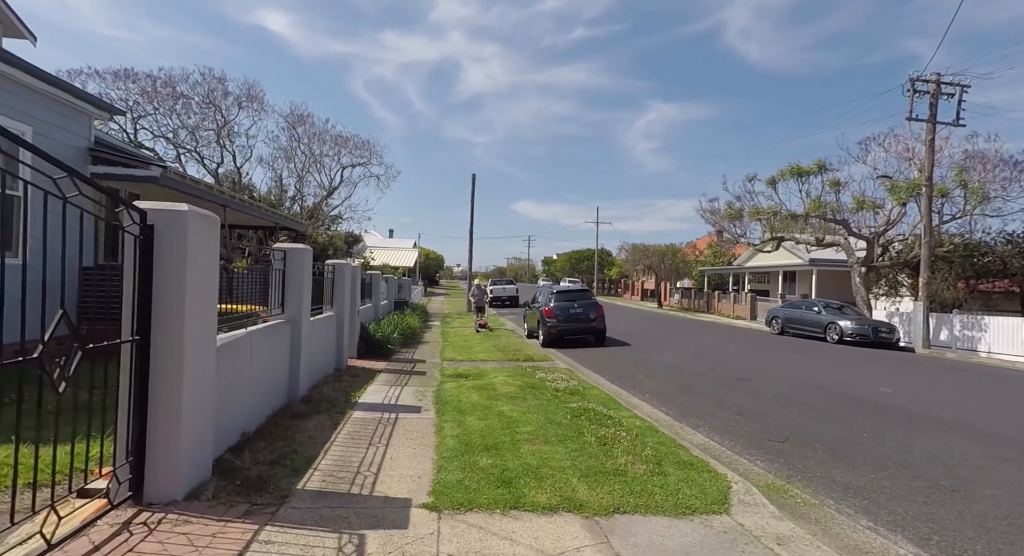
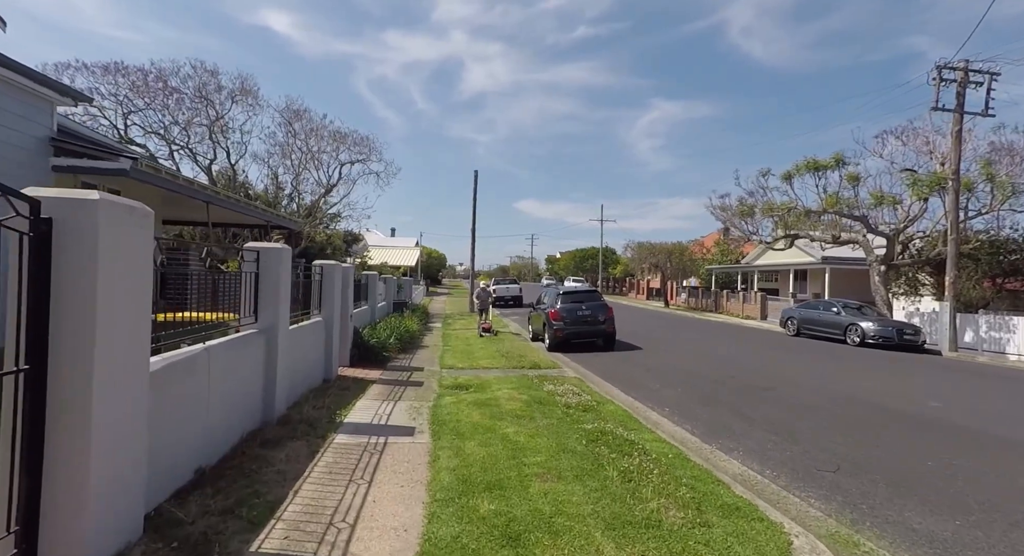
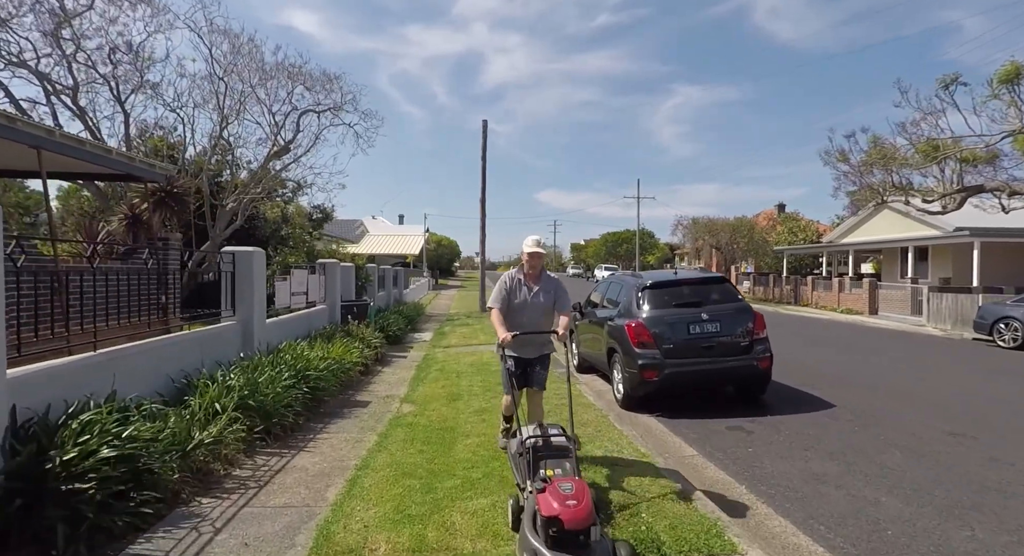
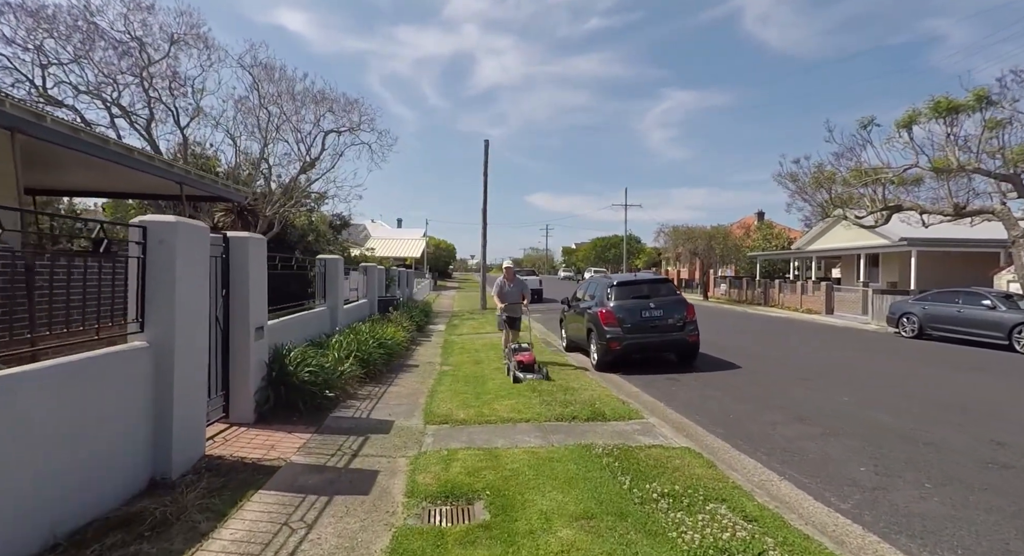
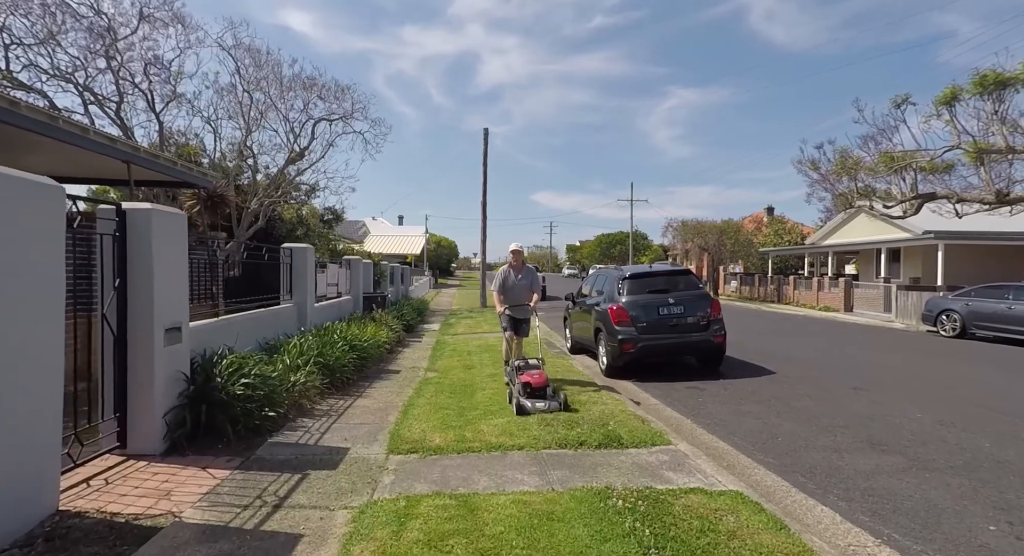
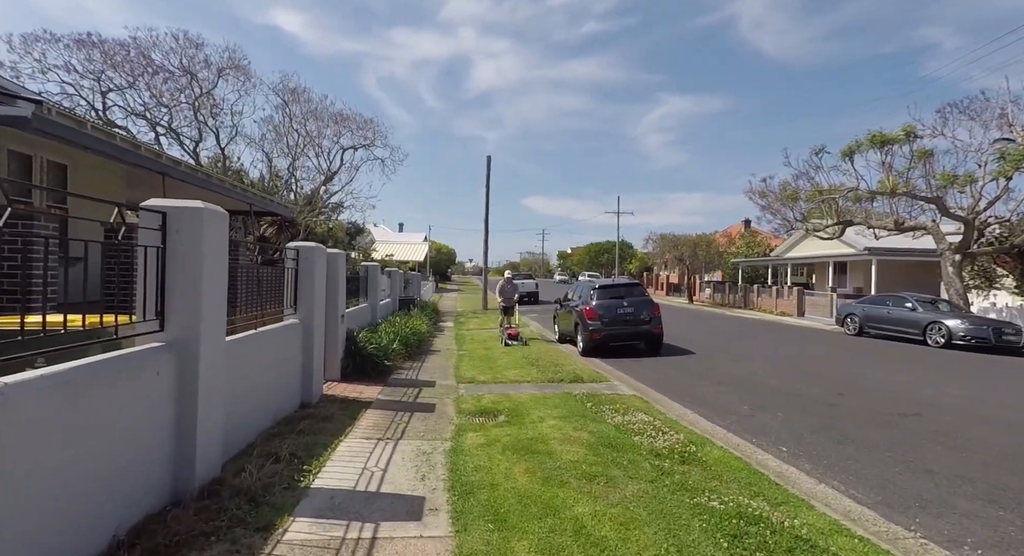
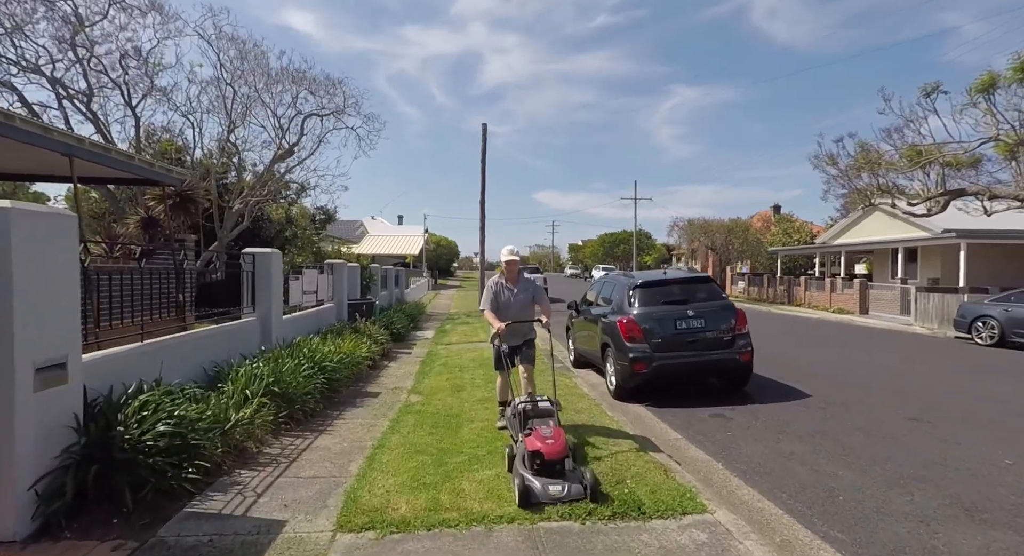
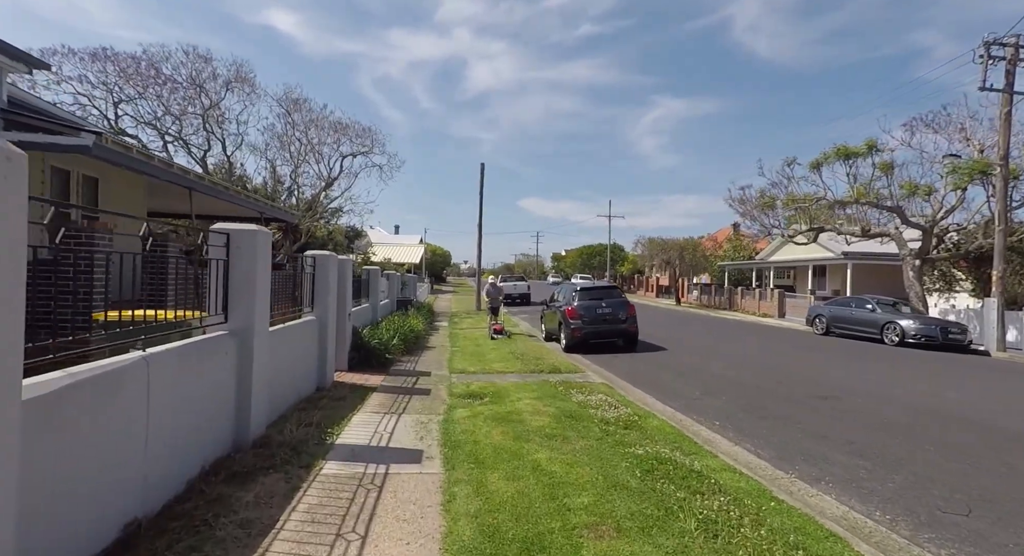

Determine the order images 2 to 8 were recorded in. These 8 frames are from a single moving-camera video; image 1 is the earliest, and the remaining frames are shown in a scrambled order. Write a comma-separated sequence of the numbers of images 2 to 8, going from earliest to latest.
2, 8, 6, 4, 5, 7, 3
